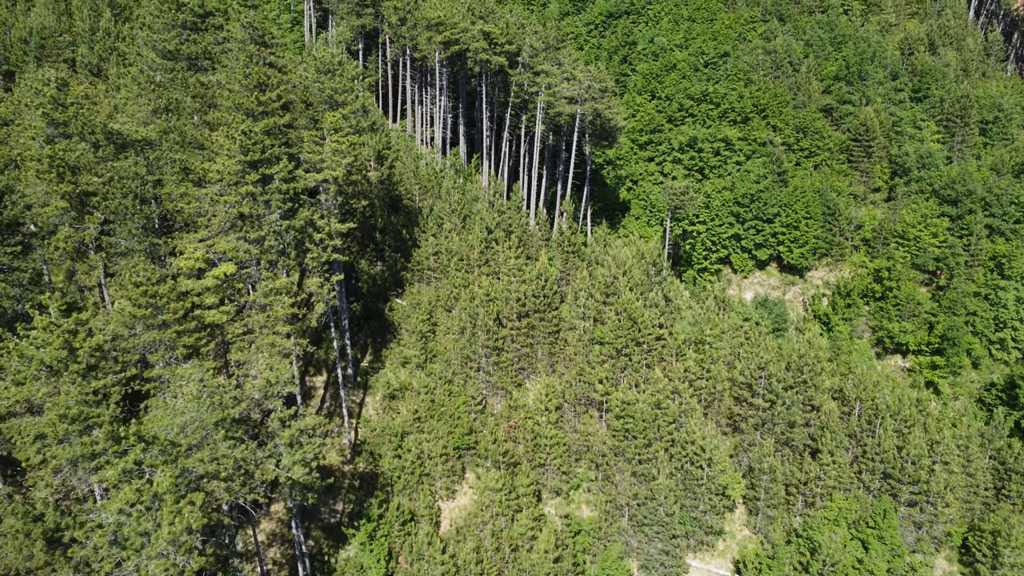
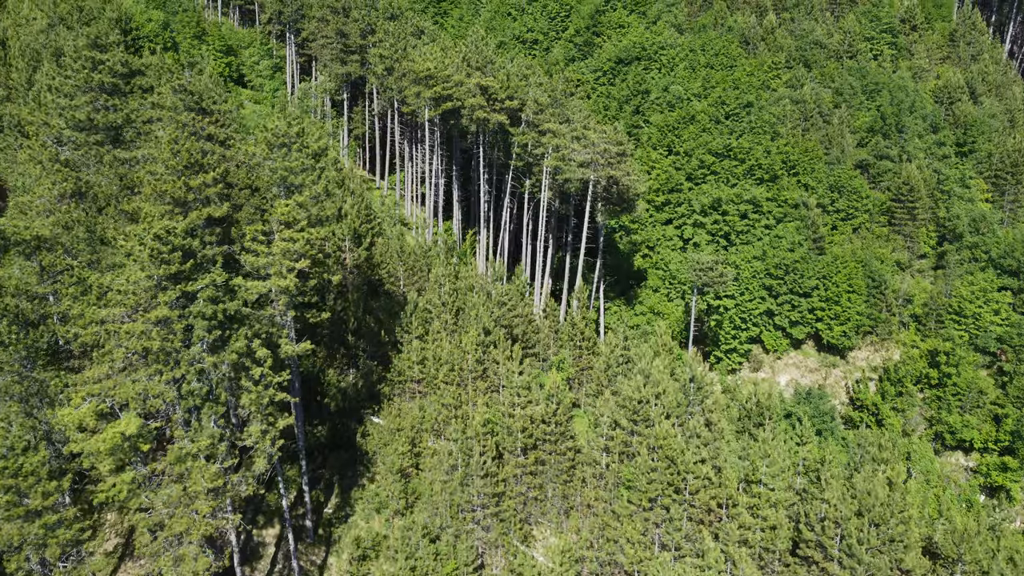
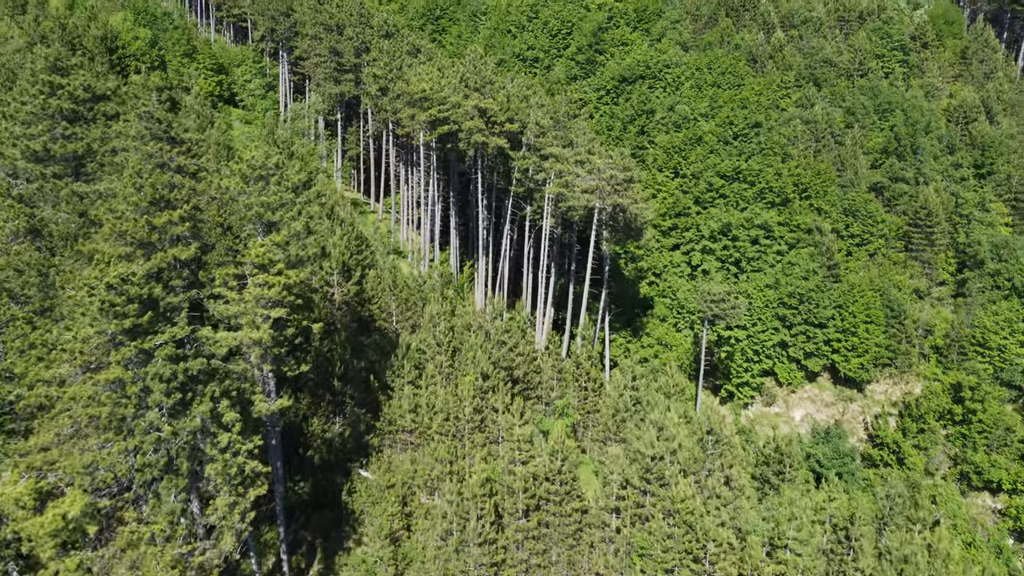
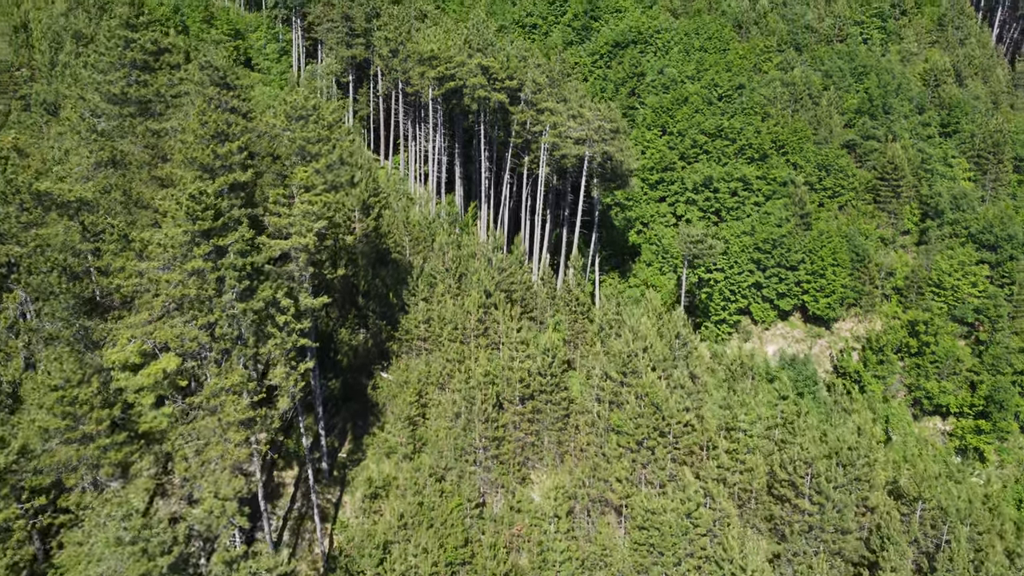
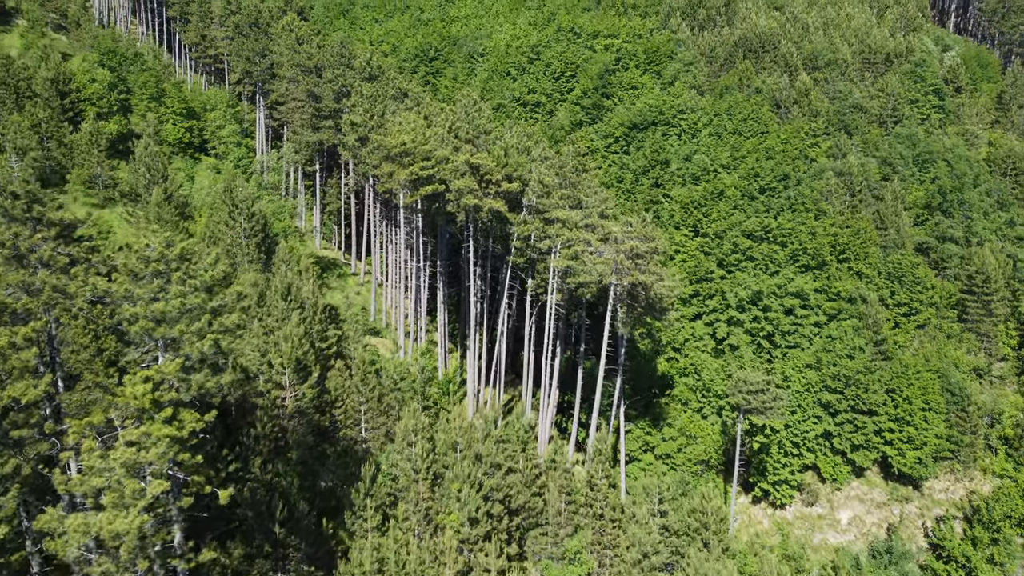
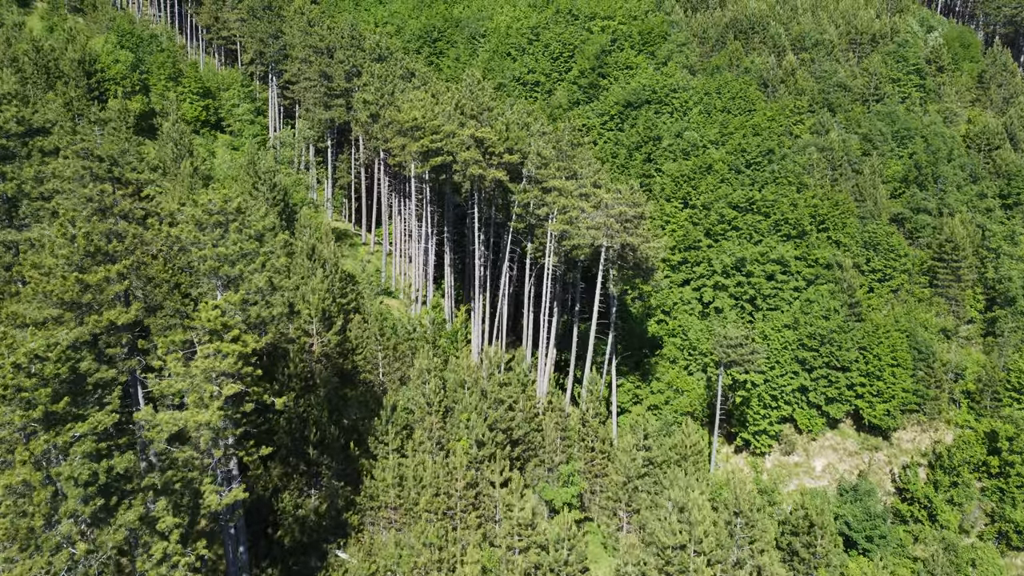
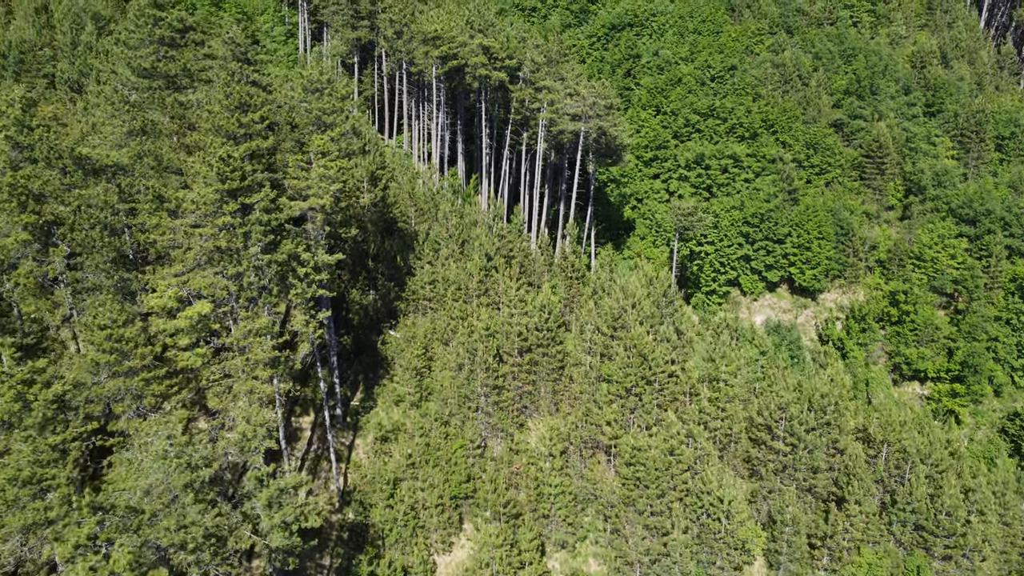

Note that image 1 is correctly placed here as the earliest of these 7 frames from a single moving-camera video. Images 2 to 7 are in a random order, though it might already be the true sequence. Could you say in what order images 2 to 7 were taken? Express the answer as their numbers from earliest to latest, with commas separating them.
7, 4, 2, 3, 6, 5
